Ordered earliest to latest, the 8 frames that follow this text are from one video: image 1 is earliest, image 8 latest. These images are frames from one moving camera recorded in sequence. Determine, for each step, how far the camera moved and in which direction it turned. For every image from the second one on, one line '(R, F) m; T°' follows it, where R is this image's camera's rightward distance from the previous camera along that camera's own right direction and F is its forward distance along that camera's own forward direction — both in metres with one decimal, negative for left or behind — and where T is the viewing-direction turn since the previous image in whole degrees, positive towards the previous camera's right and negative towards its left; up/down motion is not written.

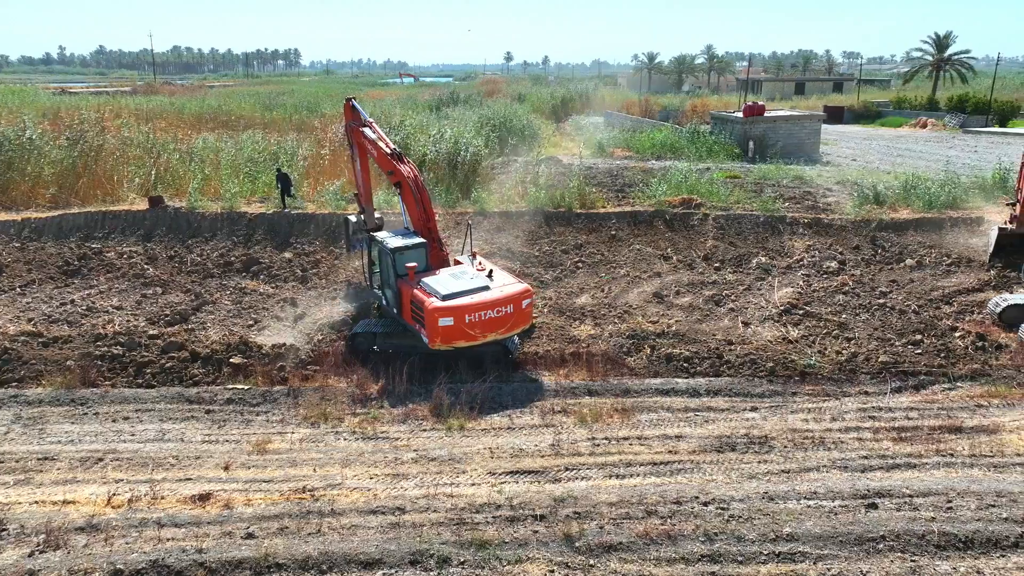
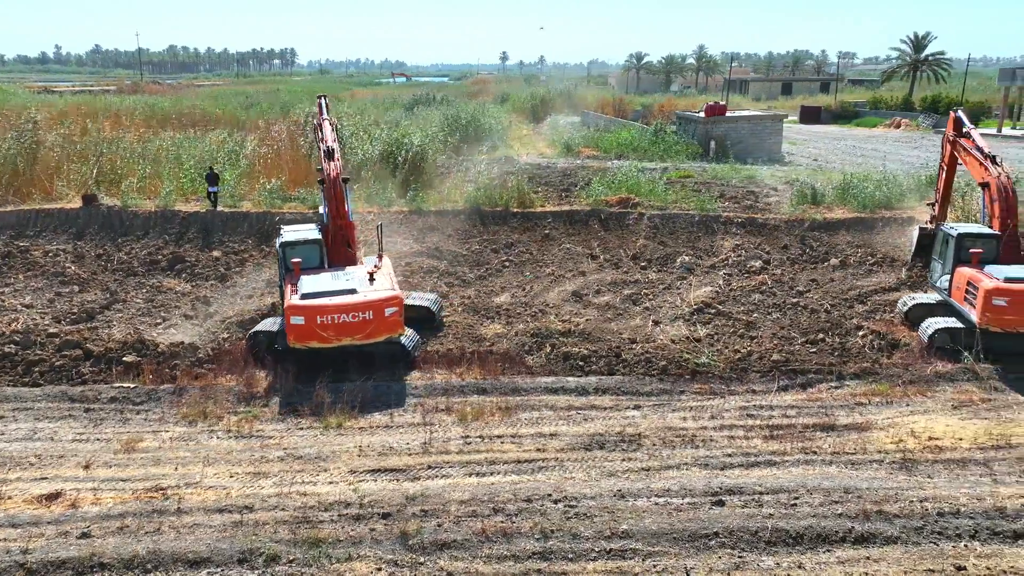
(+1.1, 0.0) m; +1°
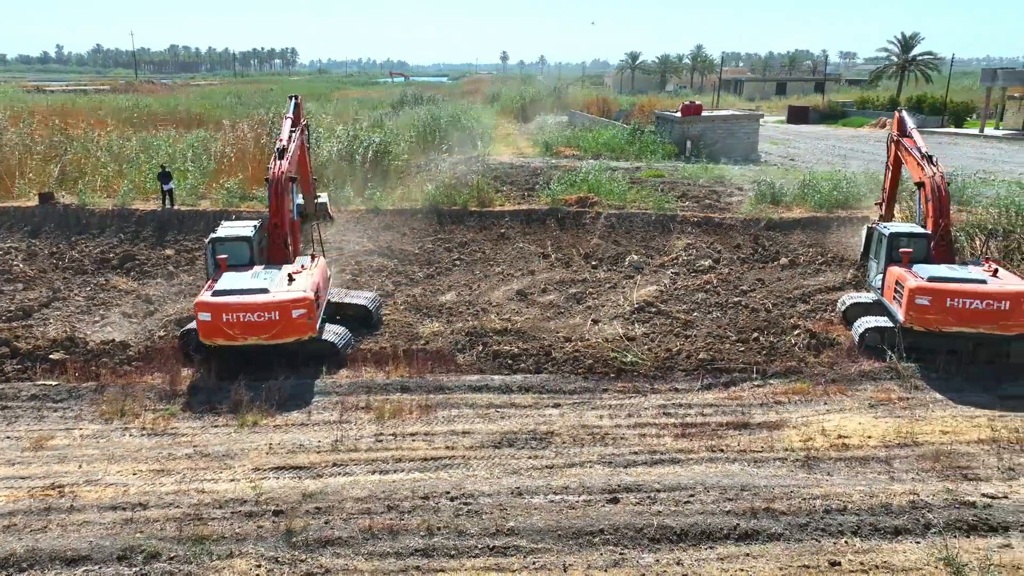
(+0.8, 0.0) m; 0°
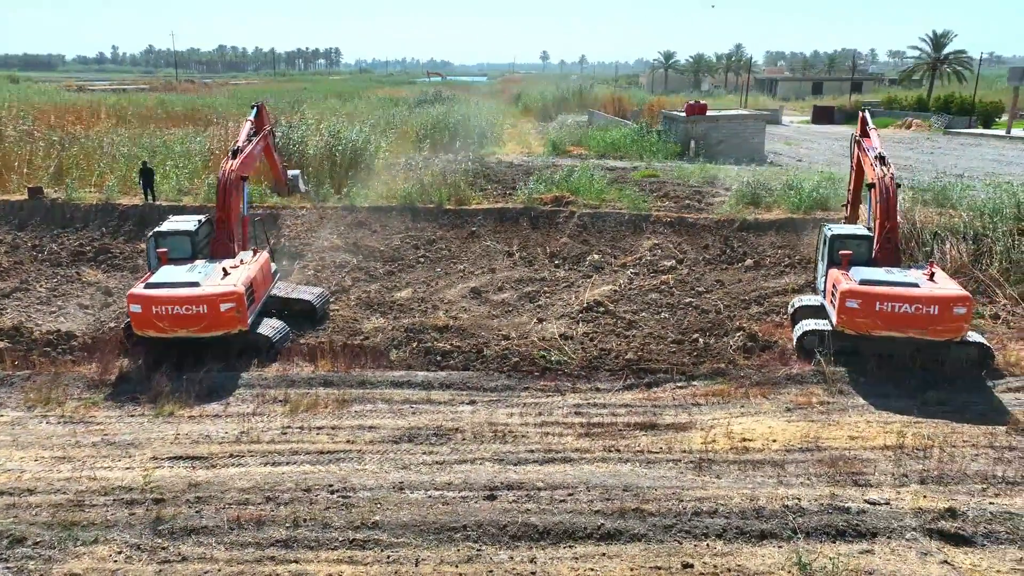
(+1.1, 0.0) m; -2°
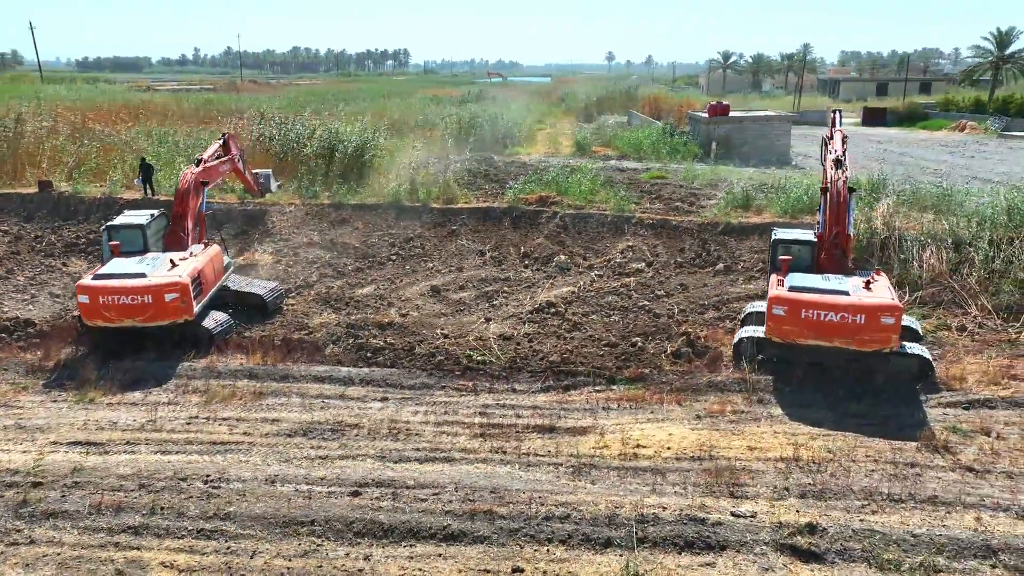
(+1.4, +0.1) m; -4°
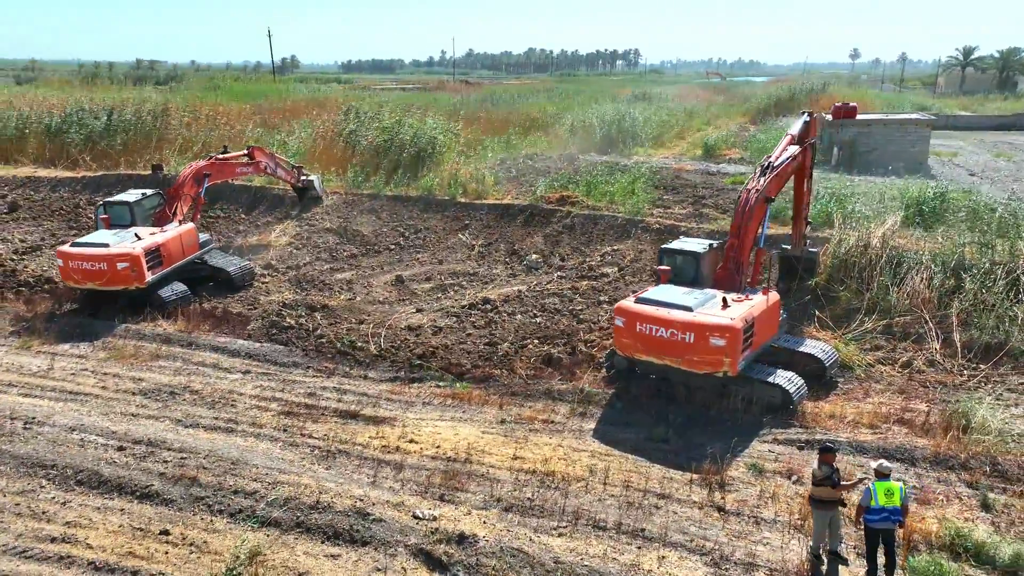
(+3.5, +0.4) m; -14°
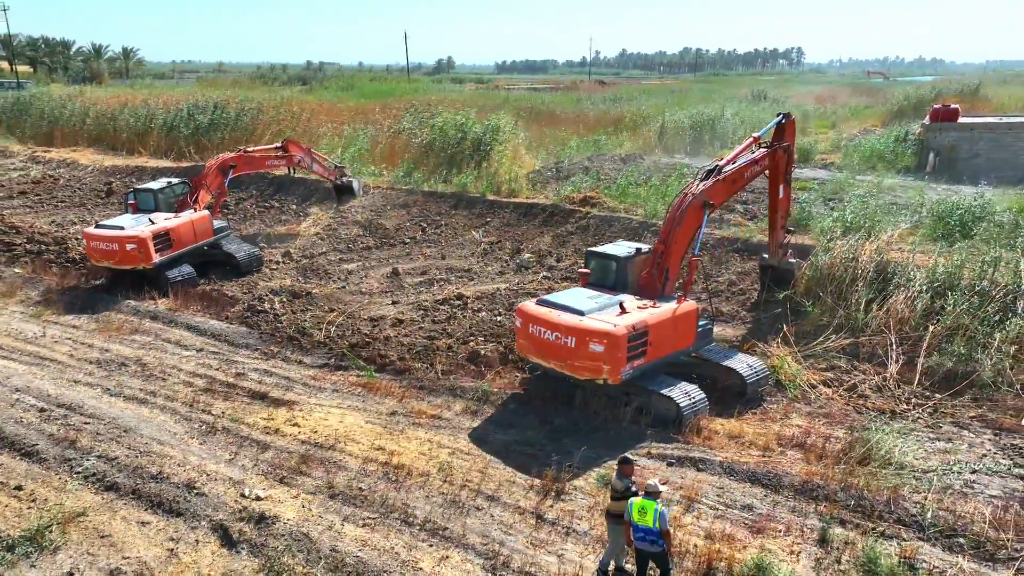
(+2.2, +0.2) m; -10°
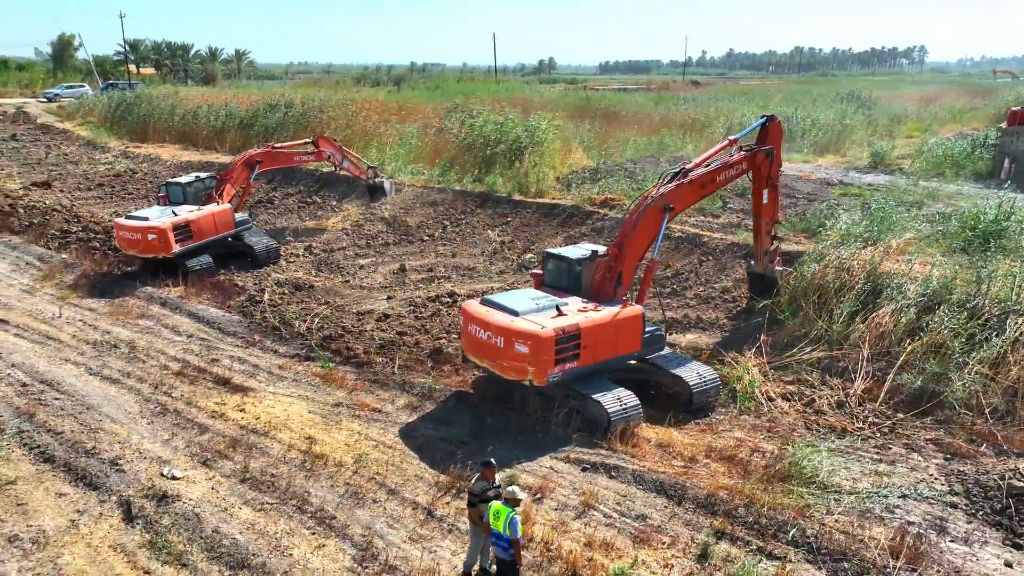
(+1.4, 0.0) m; -7°
